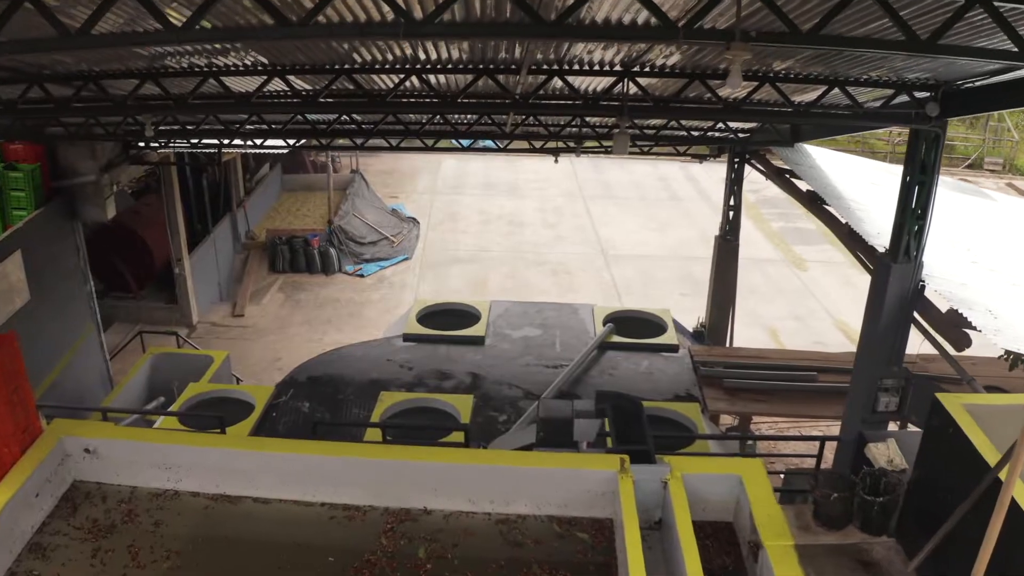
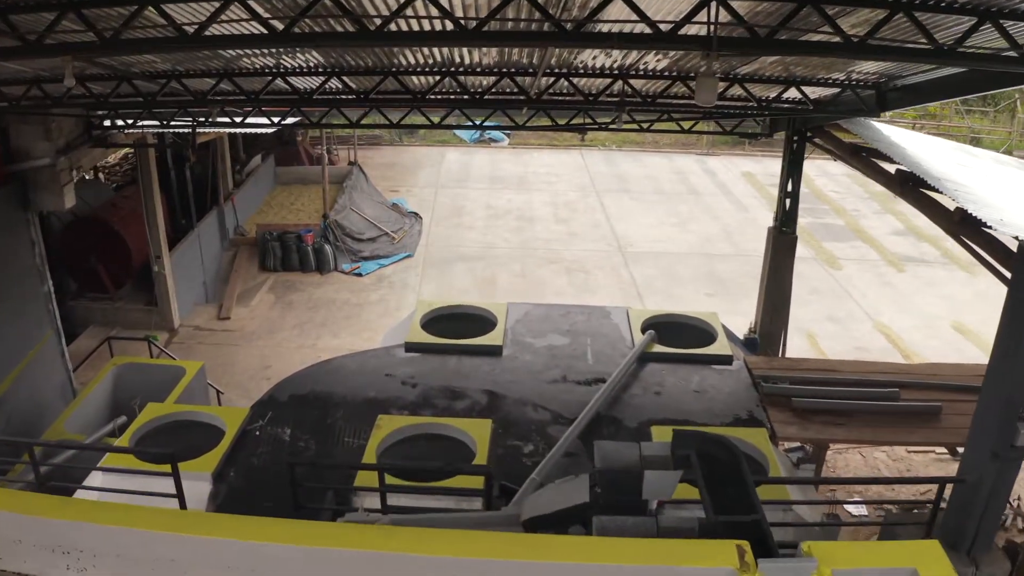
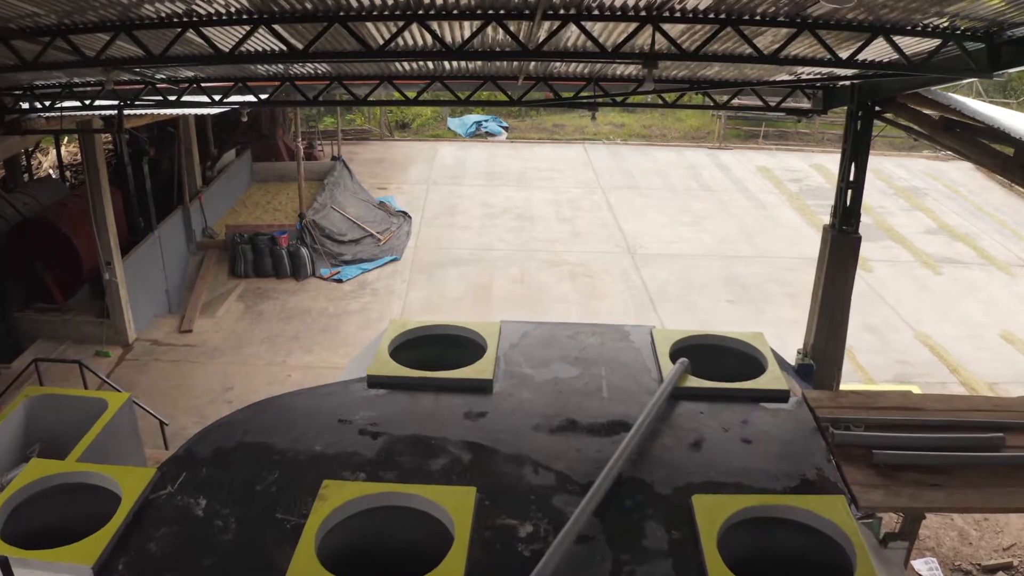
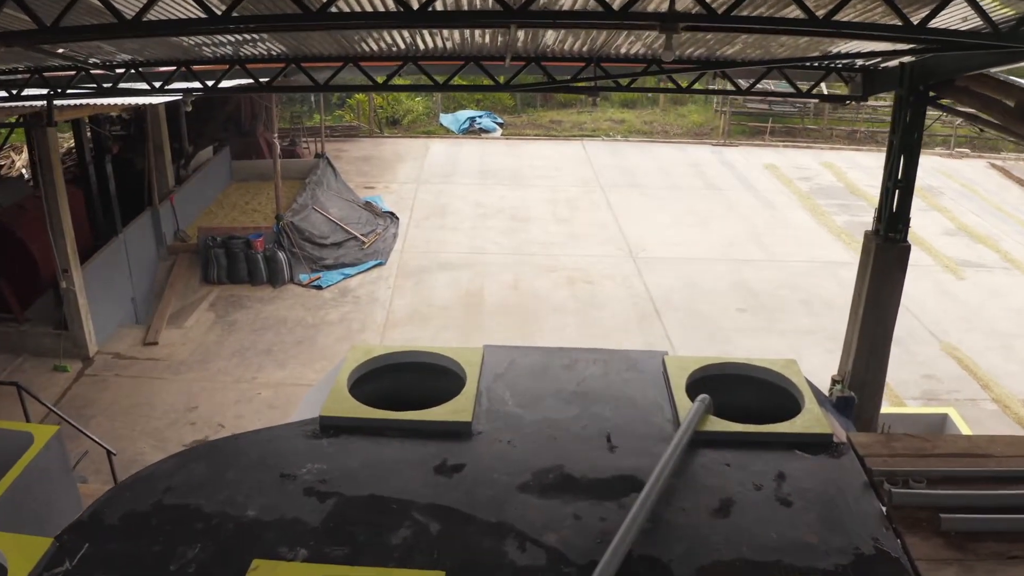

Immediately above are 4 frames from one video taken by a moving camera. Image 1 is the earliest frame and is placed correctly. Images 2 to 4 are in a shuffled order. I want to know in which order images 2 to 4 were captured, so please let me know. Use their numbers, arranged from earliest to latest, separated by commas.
2, 3, 4
